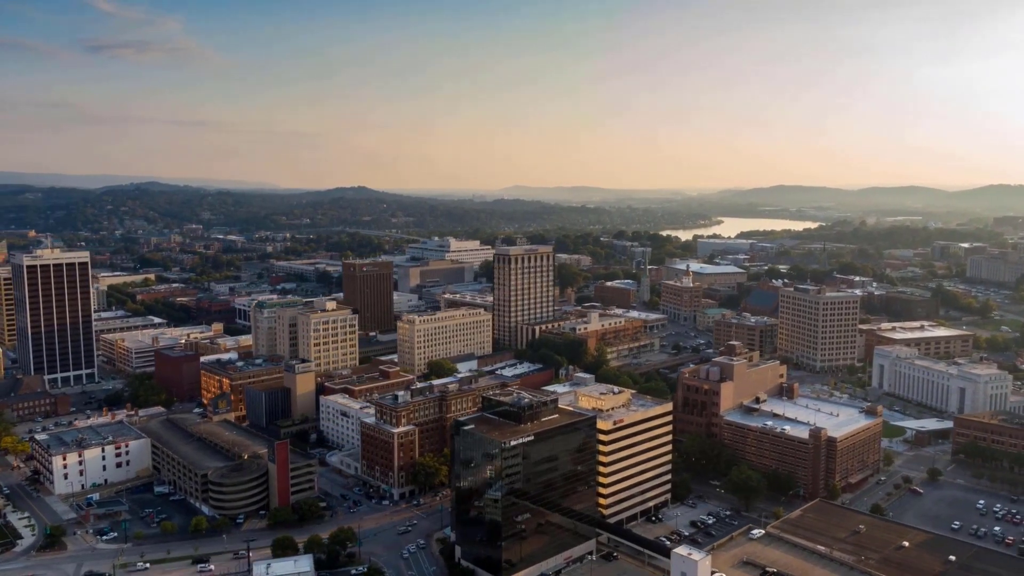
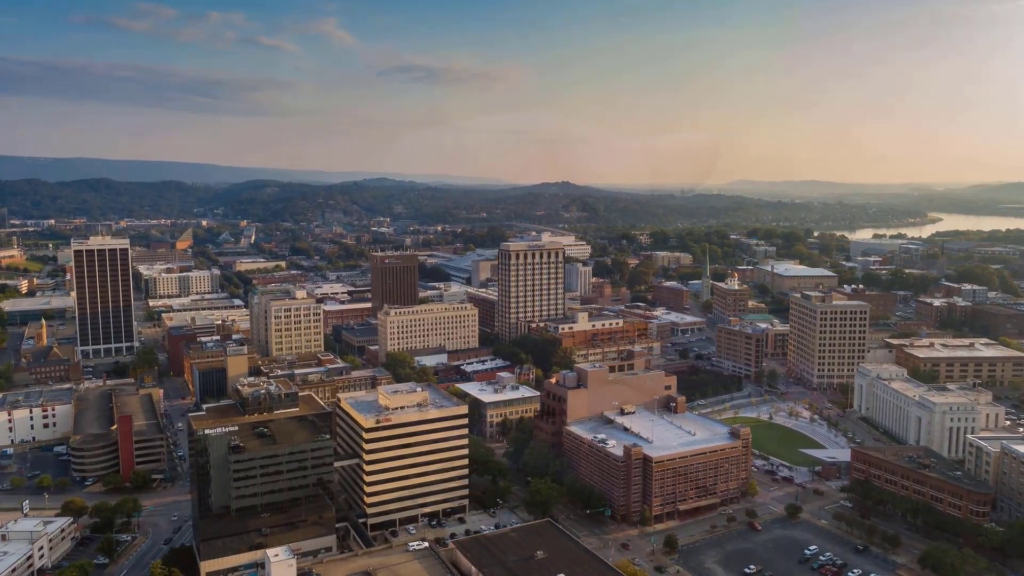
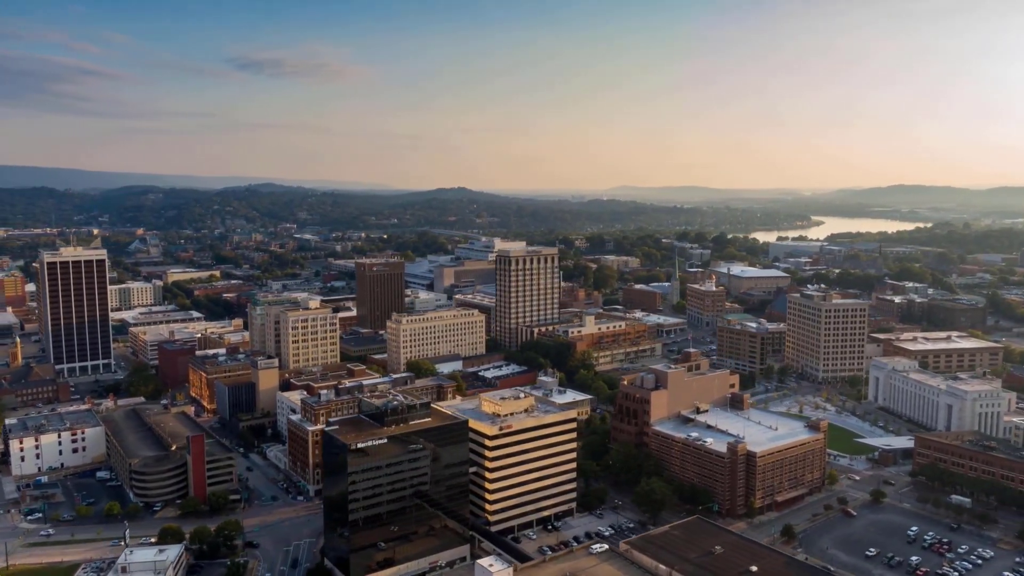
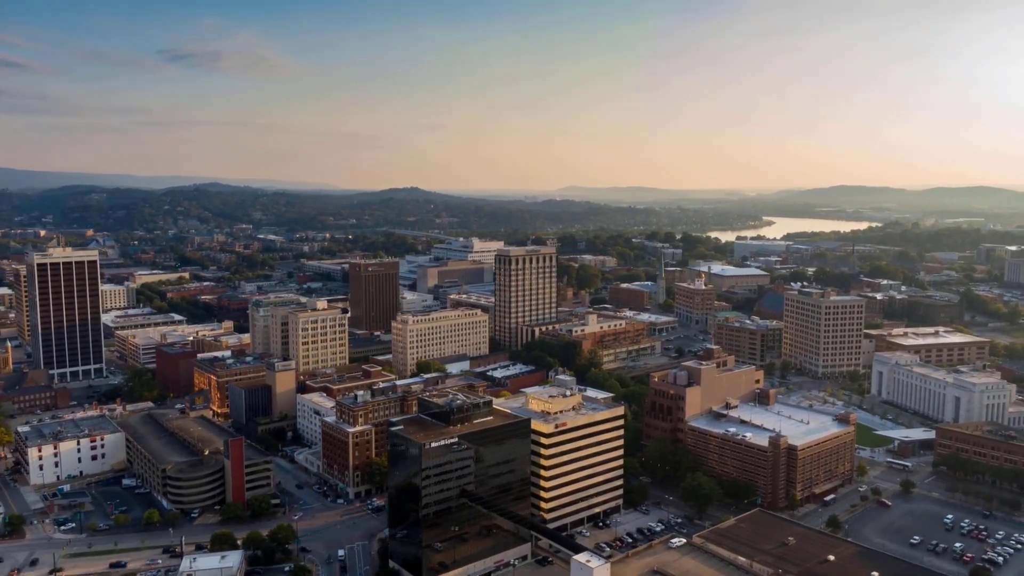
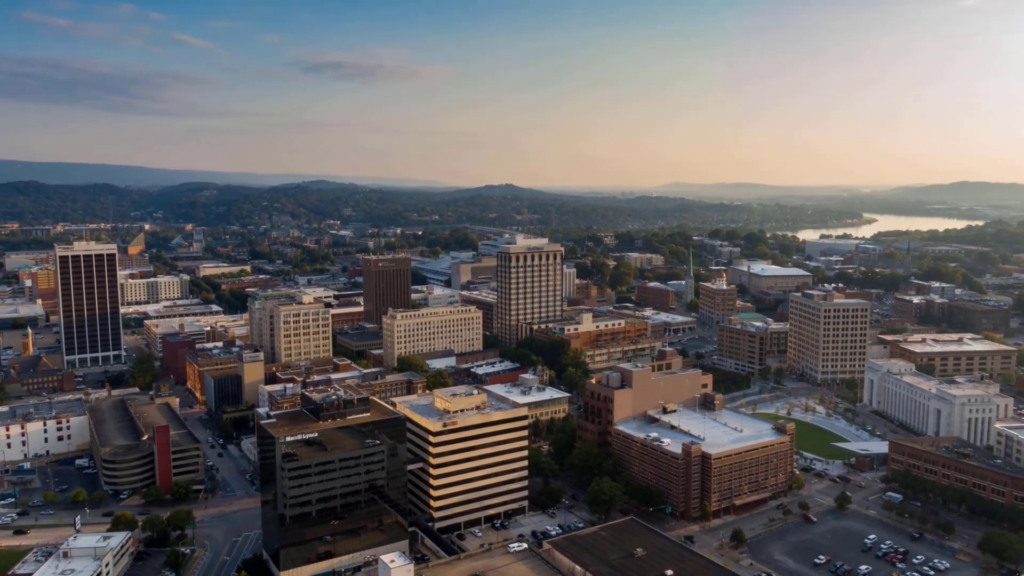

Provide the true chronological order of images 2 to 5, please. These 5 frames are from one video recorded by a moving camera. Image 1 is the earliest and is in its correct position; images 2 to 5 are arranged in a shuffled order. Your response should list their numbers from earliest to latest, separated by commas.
4, 3, 5, 2
